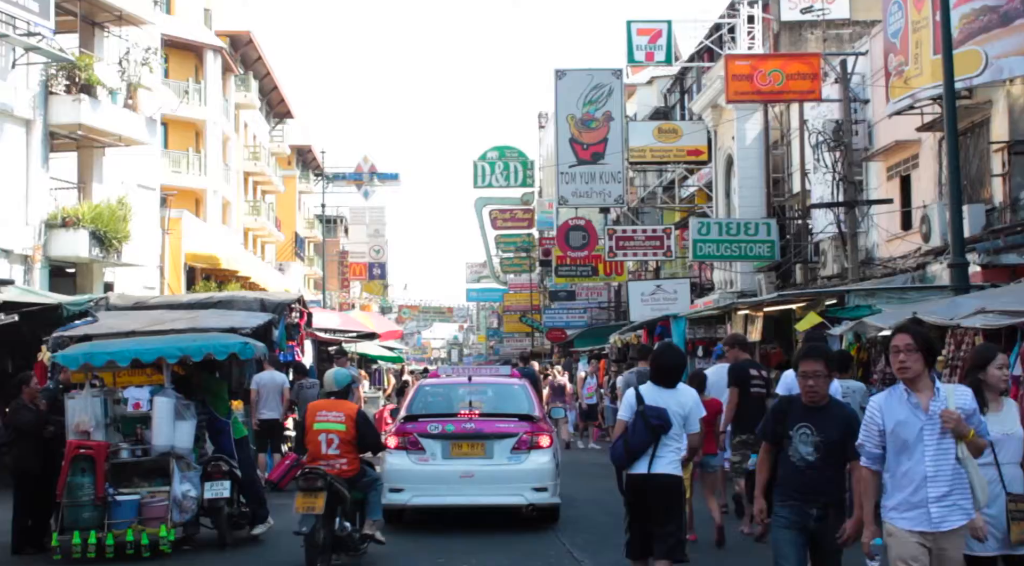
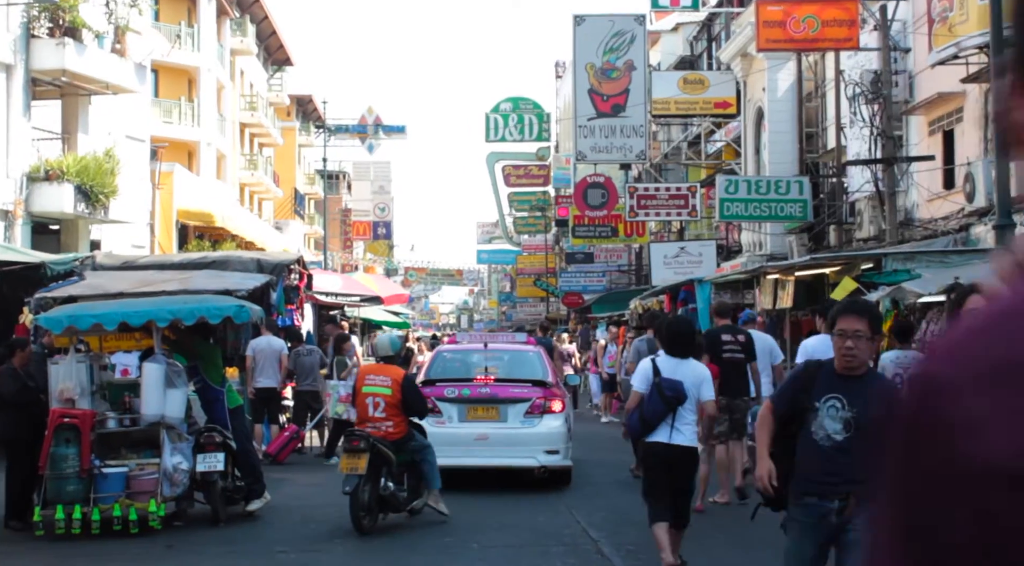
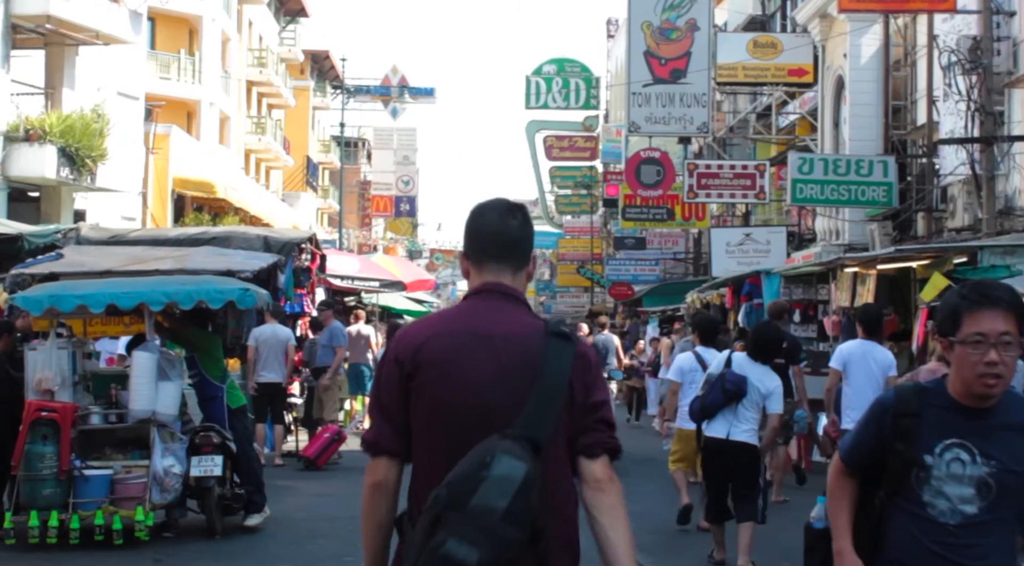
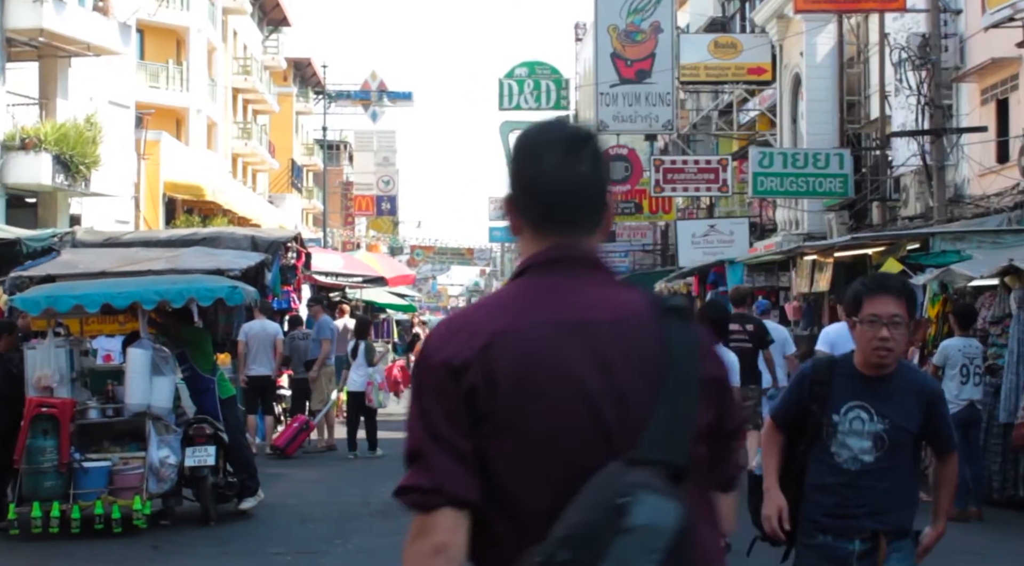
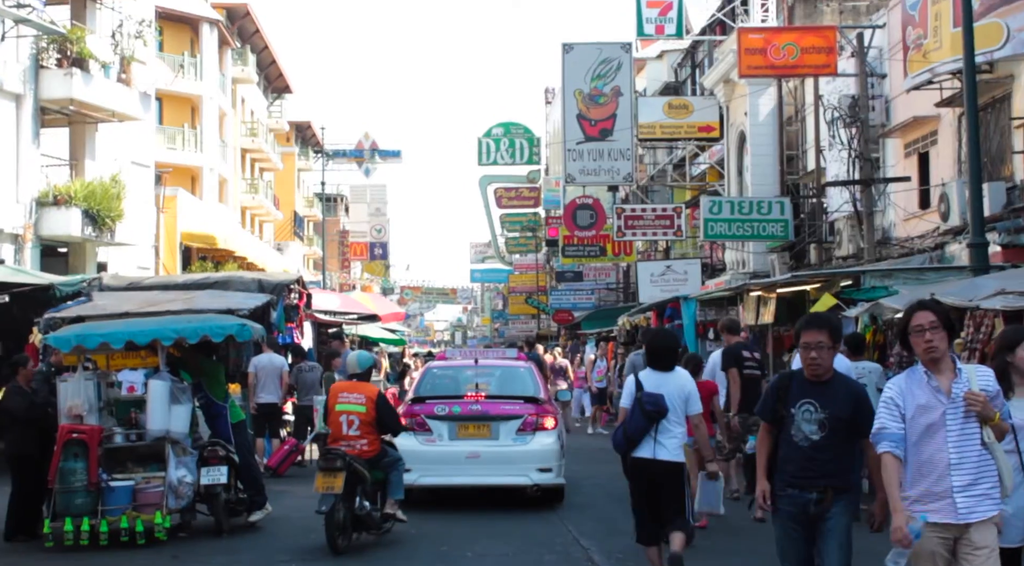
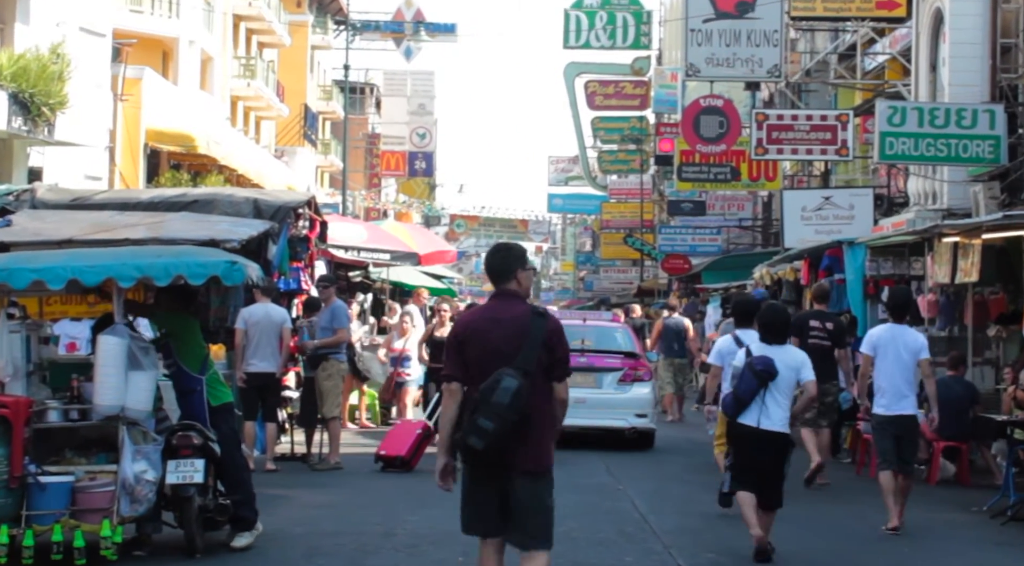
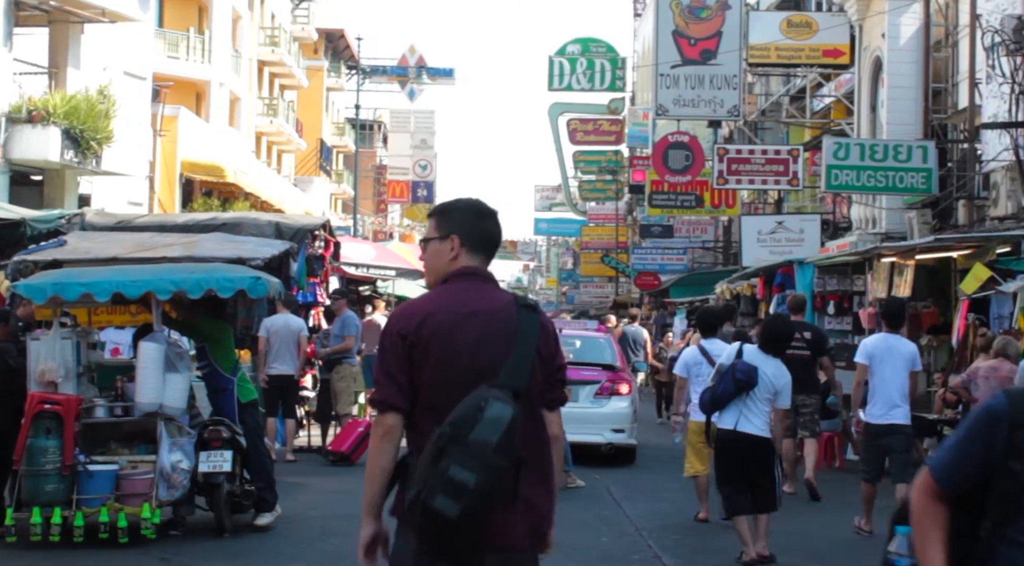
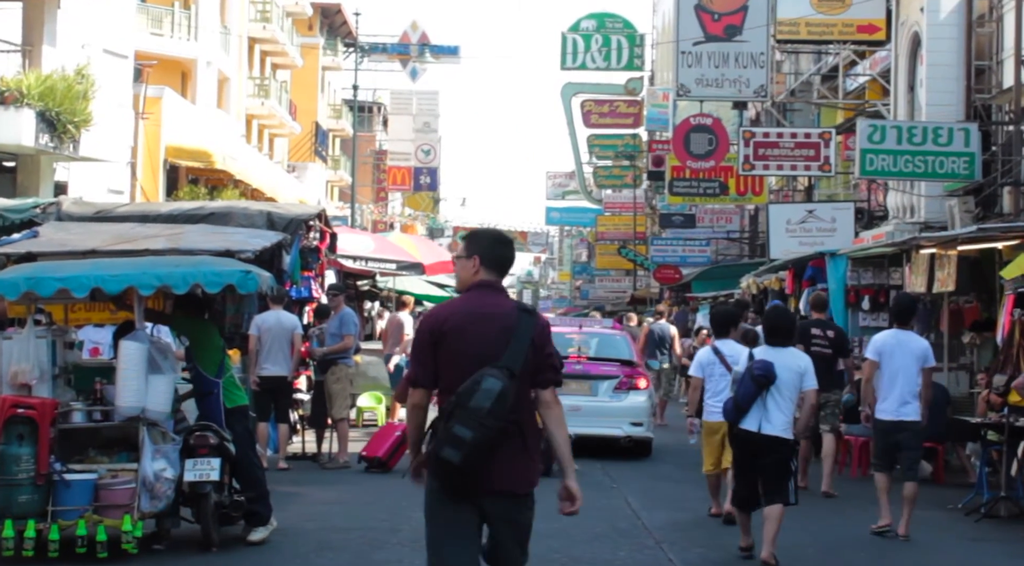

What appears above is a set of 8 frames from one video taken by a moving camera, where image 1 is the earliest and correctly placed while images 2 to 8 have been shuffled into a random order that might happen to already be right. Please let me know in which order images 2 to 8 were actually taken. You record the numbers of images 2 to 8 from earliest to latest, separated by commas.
5, 2, 4, 3, 7, 8, 6
